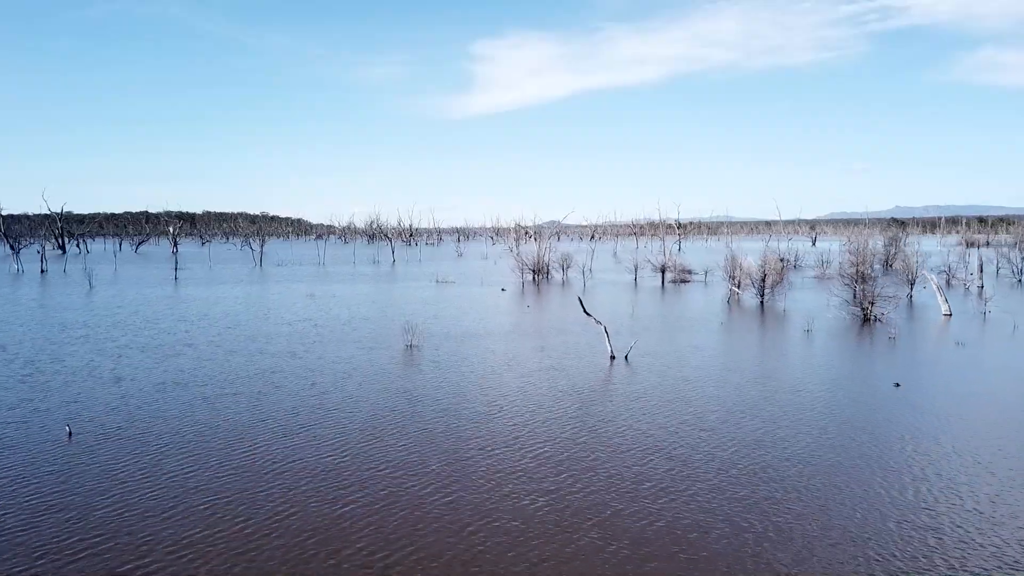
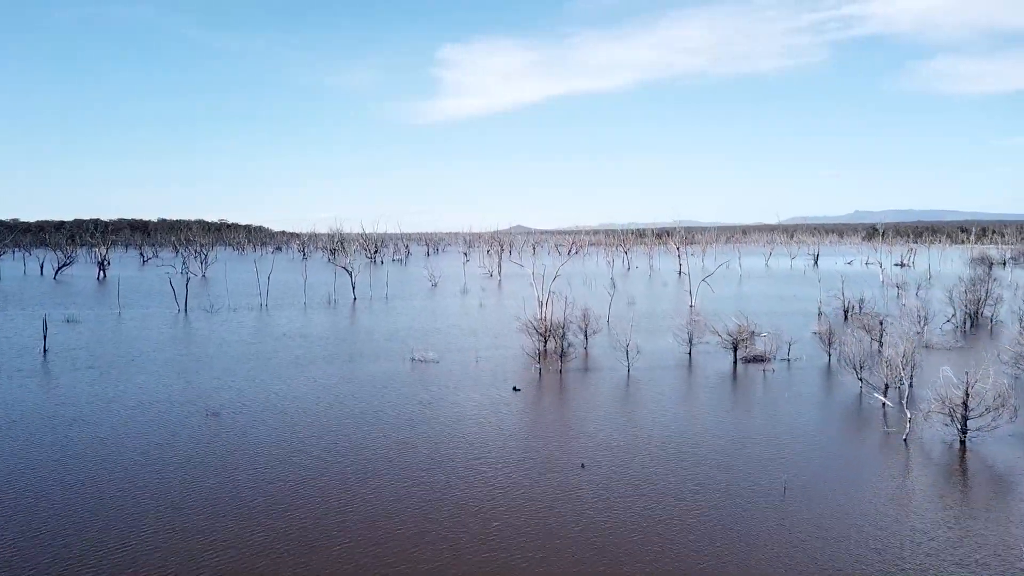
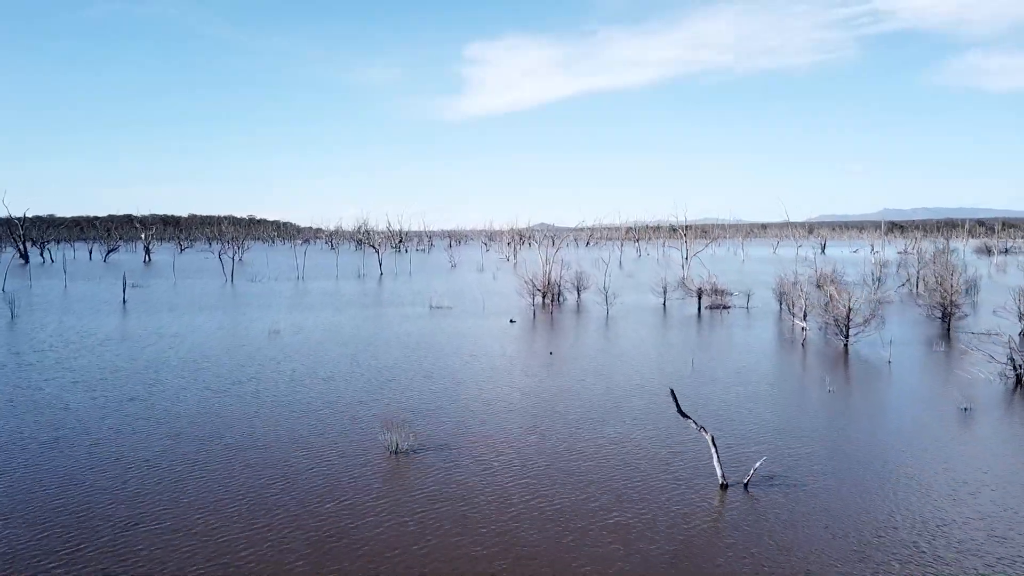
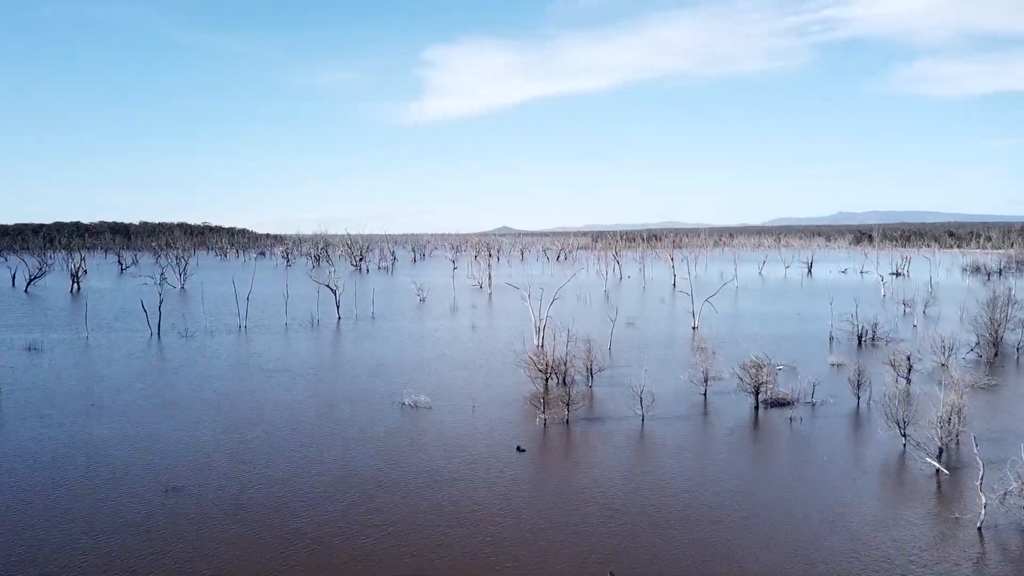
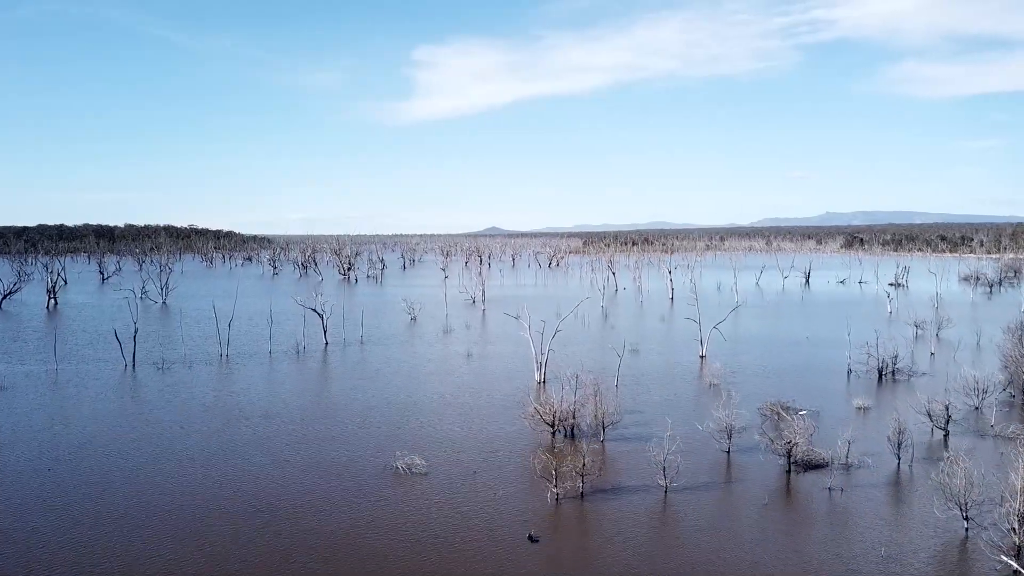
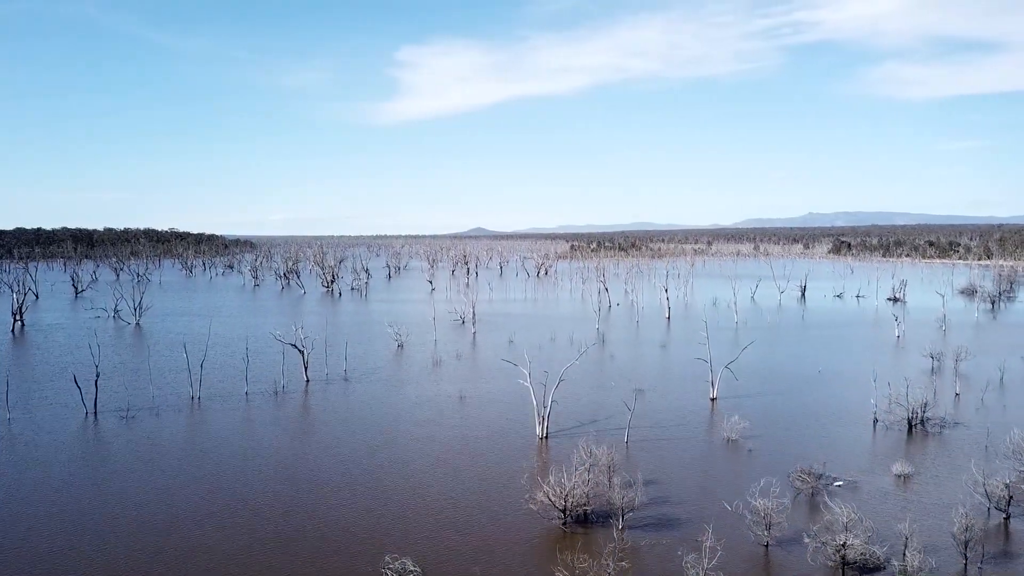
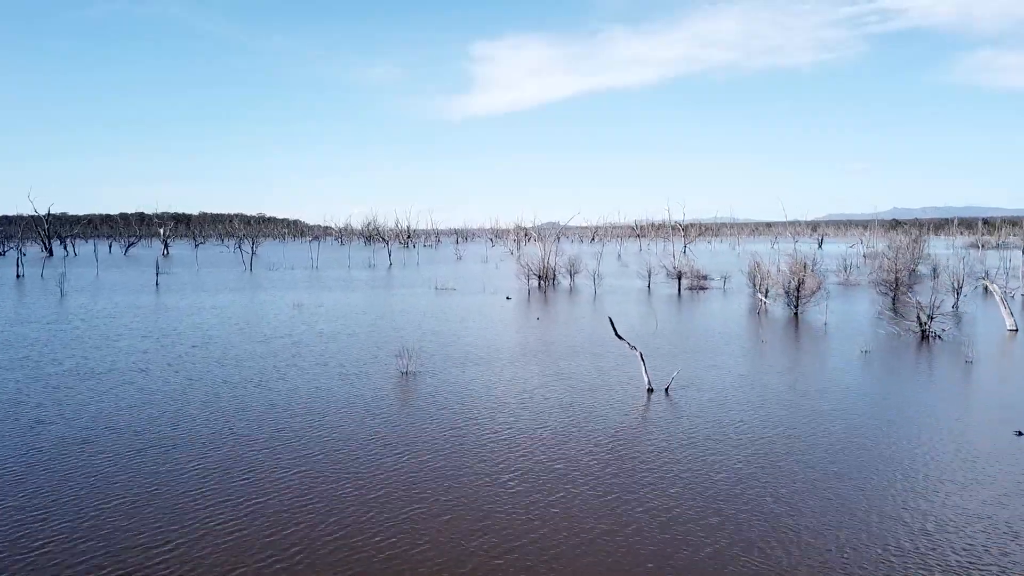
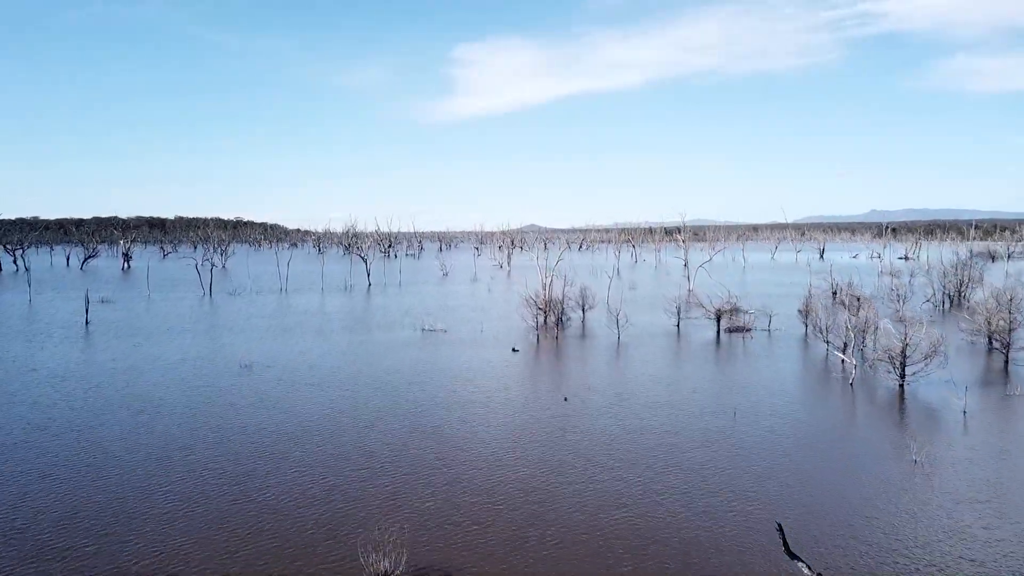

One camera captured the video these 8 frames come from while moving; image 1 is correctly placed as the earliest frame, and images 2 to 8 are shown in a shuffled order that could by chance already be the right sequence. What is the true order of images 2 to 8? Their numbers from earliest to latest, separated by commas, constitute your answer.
7, 3, 8, 2, 4, 5, 6
